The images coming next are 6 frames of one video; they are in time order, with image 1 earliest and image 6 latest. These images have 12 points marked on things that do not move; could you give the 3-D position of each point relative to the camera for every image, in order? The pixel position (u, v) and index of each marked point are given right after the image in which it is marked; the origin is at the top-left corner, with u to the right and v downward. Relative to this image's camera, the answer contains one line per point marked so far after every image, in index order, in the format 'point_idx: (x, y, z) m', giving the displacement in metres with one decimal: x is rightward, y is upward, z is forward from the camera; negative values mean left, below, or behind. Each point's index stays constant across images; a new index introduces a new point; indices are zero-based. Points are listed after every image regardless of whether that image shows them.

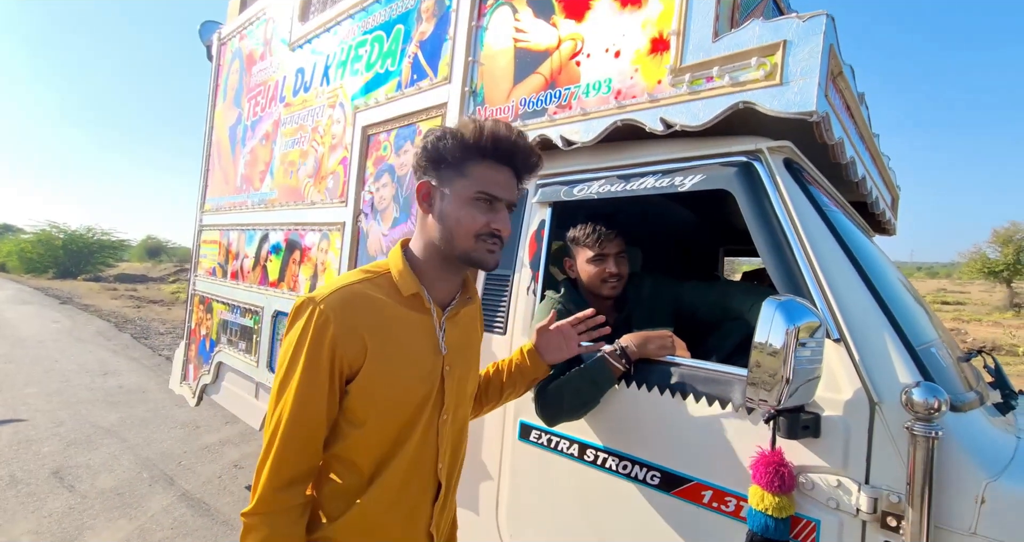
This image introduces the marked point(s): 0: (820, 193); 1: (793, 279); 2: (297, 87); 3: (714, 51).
0: (+1.1, +0.3, +1.8) m
1: (+0.9, 0.0, +1.6) m
2: (-1.8, +1.6, +4.2) m
3: (+0.7, +0.8, +1.7) m
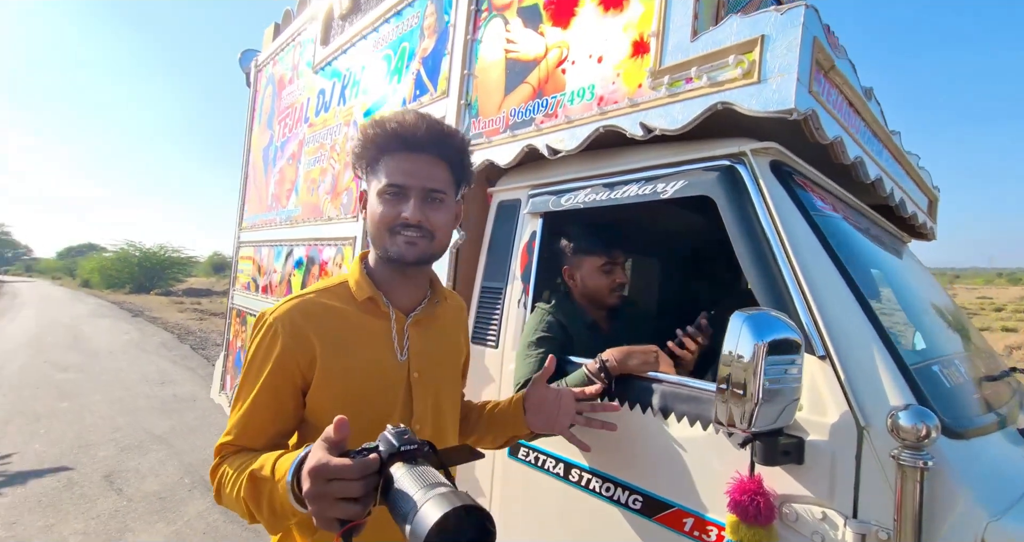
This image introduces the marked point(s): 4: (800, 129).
0: (+1.0, +0.3, +1.7) m
1: (+0.8, -0.1, +1.4) m
2: (-1.7, +1.4, +4.3) m
3: (+0.6, +0.7, +1.7) m
4: (+0.9, +0.5, +1.6) m
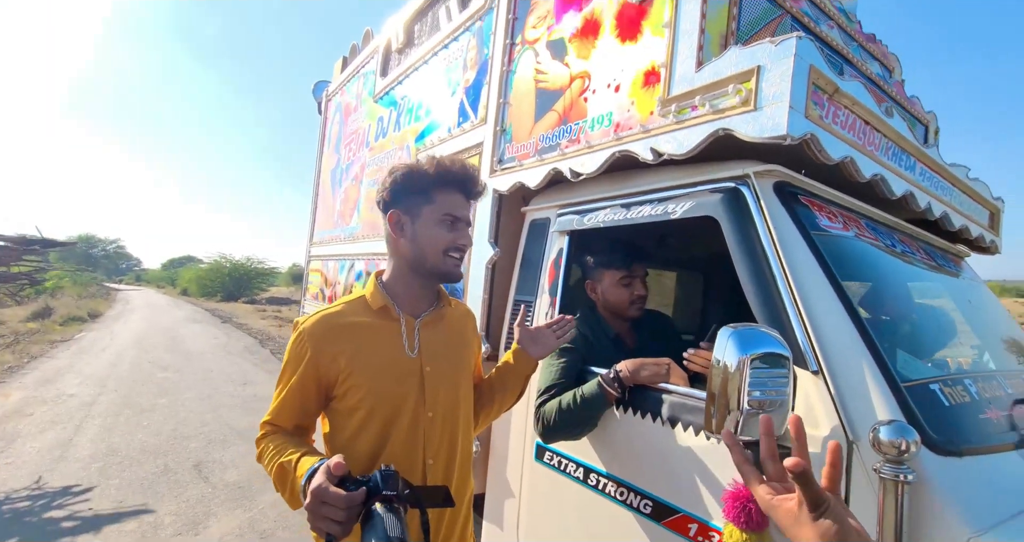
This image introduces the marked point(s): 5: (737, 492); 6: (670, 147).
0: (+1.1, +0.2, +1.7) m
1: (+0.8, -0.1, +1.5) m
2: (-1.3, +1.3, +4.7) m
3: (+0.7, +0.7, +1.8) m
4: (+1.0, +0.4, +1.6) m
5: (+0.6, -0.6, +1.4) m
6: (+0.6, +0.5, +1.8) m
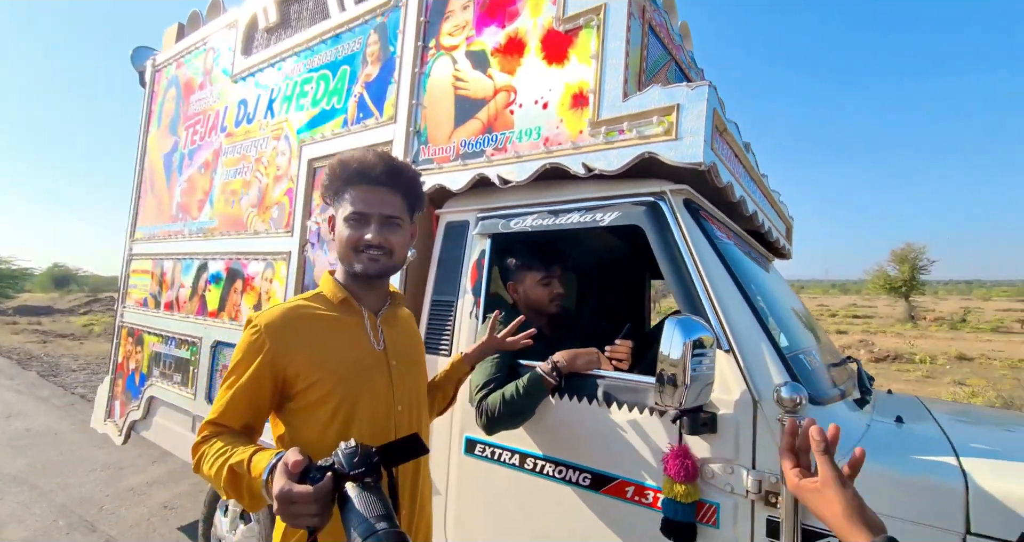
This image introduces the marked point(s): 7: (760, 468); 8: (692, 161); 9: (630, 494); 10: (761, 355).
0: (+0.9, +0.2, +2.2) m
1: (+0.7, -0.1, +1.9) m
2: (-2.3, +1.3, +4.2) m
3: (+0.5, +0.7, +2.1) m
4: (+0.8, +0.4, +2.1) m
5: (+0.6, -0.6, +1.7) m
6: (+0.4, +0.5, +2.1) m
7: (+0.8, -0.7, +1.7) m
8: (+0.7, +0.4, +1.9) m
9: (+0.5, -0.9, +1.9) m
10: (+0.9, -0.3, +1.8) m
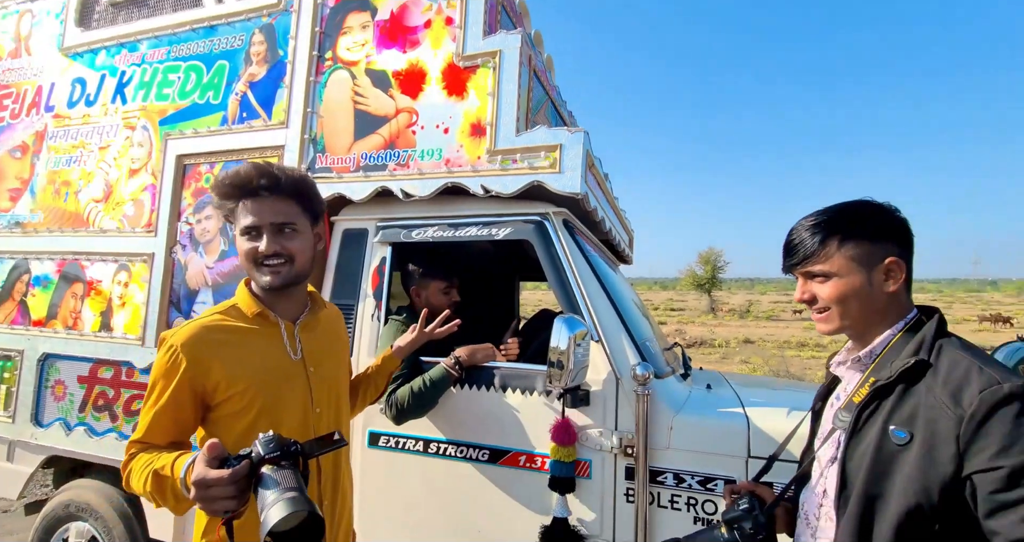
0: (+0.4, +0.2, +2.7) m
1: (+0.3, -0.1, +2.3) m
2: (-3.3, +1.3, +3.7) m
3: (0.0, +0.6, +2.5) m
4: (+0.3, +0.4, +2.6) m
5: (+0.2, -0.7, +2.1) m
6: (-0.1, +0.4, +2.5) m
7: (+0.5, -0.7, +2.2) m
8: (+0.3, +0.4, +2.4) m
9: (0.0, -0.9, +2.3) m
10: (+0.5, -0.3, +2.3) m
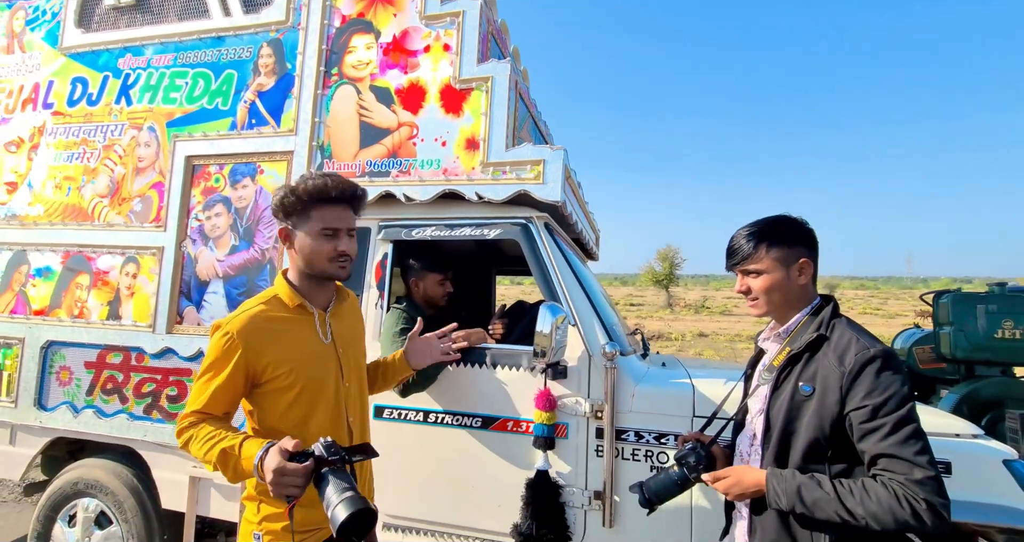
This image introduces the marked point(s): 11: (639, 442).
0: (+0.3, +0.2, +3.1) m
1: (+0.2, -0.1, +2.8) m
2: (-3.4, +1.4, +3.9) m
3: (0.0, +0.7, +2.9) m
4: (+0.3, +0.4, +3.0) m
5: (+0.2, -0.6, +2.6) m
6: (-0.1, +0.5, +2.9) m
7: (+0.4, -0.7, +2.7) m
8: (+0.2, +0.4, +2.8) m
9: (0.0, -0.9, +2.8) m
10: (+0.5, -0.3, +2.8) m
11: (+0.7, -0.9, +2.6) m
